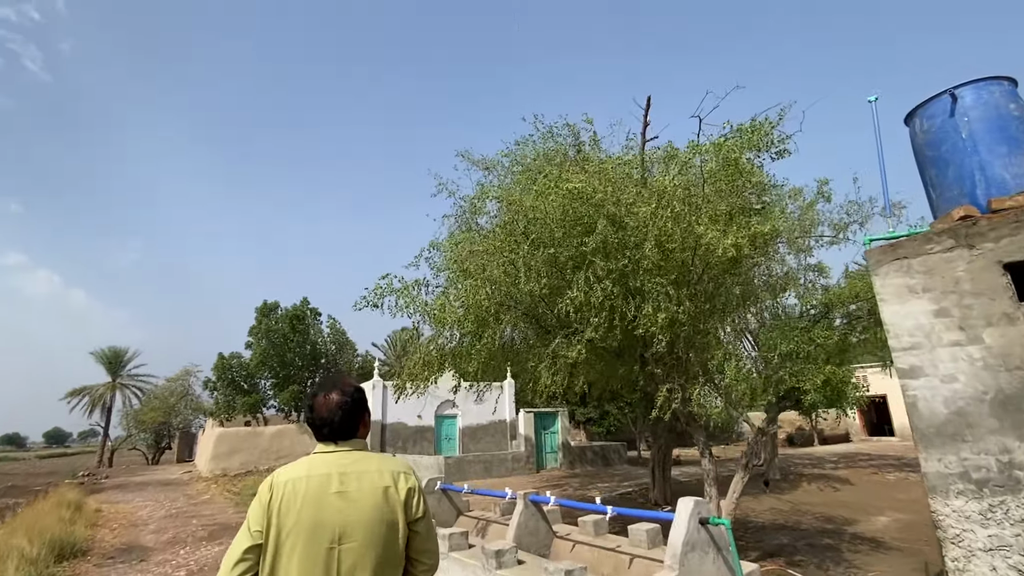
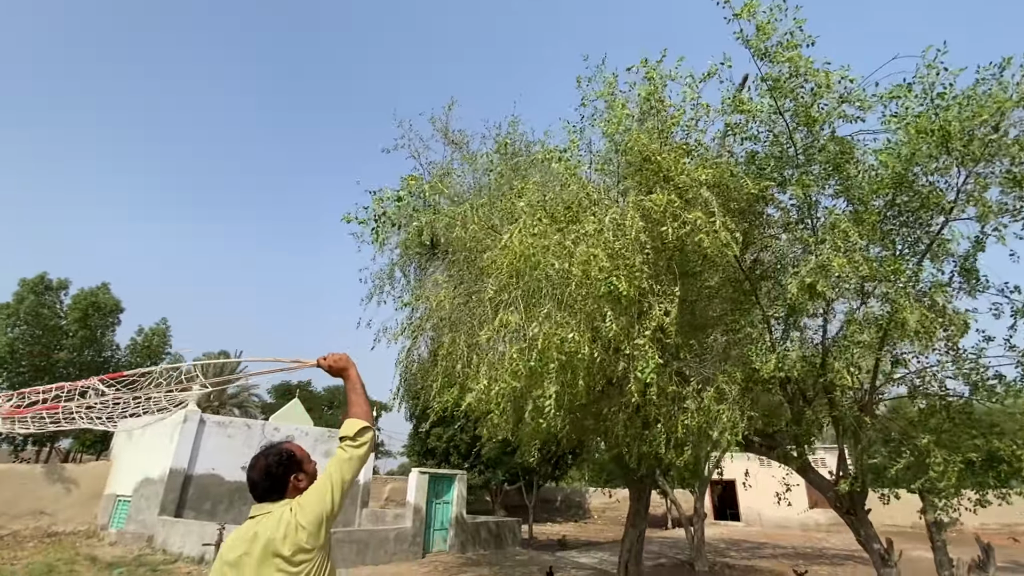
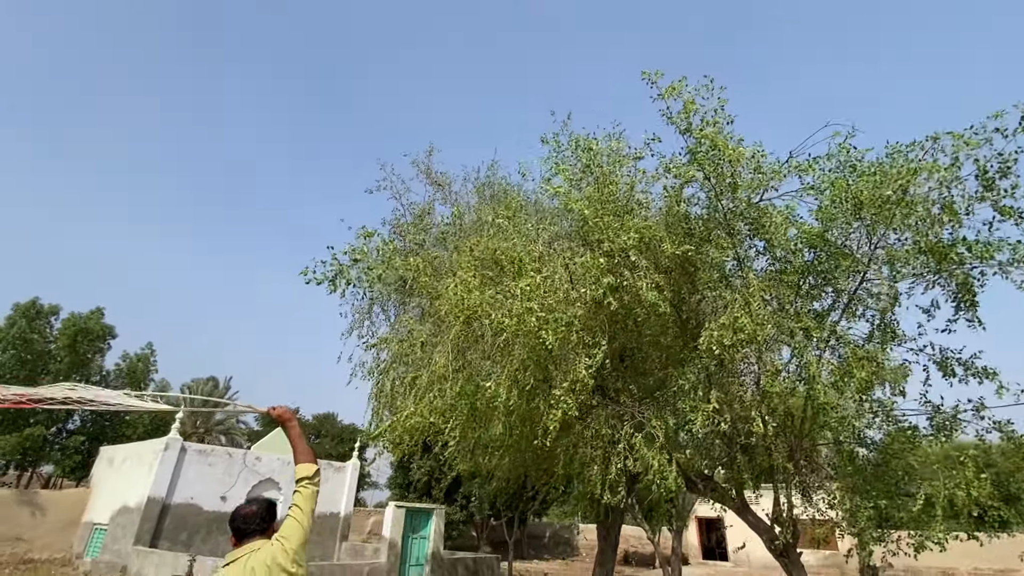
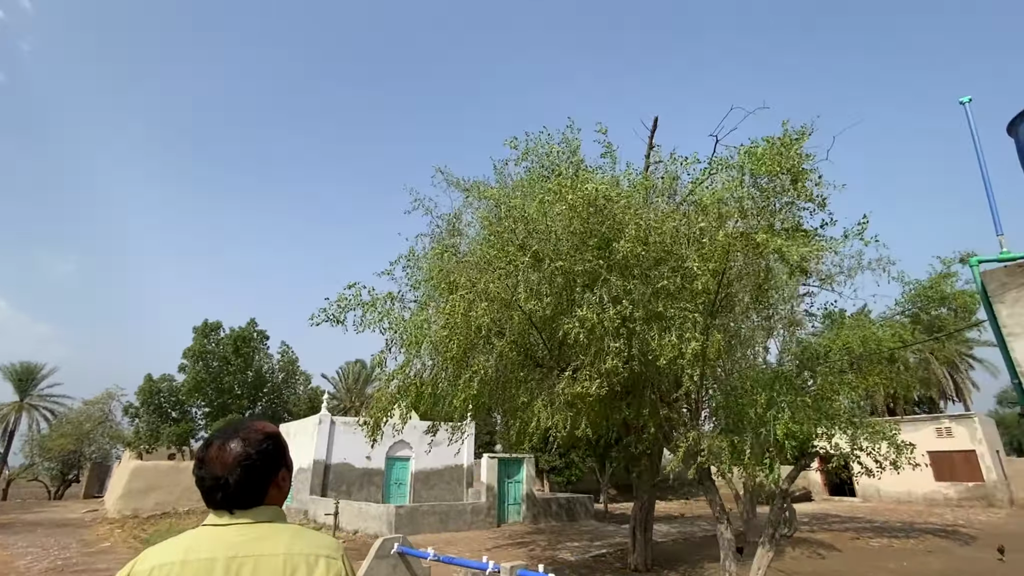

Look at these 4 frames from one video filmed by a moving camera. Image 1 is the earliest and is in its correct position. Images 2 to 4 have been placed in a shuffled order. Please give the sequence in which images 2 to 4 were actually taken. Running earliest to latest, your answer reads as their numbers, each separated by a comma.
4, 3, 2
